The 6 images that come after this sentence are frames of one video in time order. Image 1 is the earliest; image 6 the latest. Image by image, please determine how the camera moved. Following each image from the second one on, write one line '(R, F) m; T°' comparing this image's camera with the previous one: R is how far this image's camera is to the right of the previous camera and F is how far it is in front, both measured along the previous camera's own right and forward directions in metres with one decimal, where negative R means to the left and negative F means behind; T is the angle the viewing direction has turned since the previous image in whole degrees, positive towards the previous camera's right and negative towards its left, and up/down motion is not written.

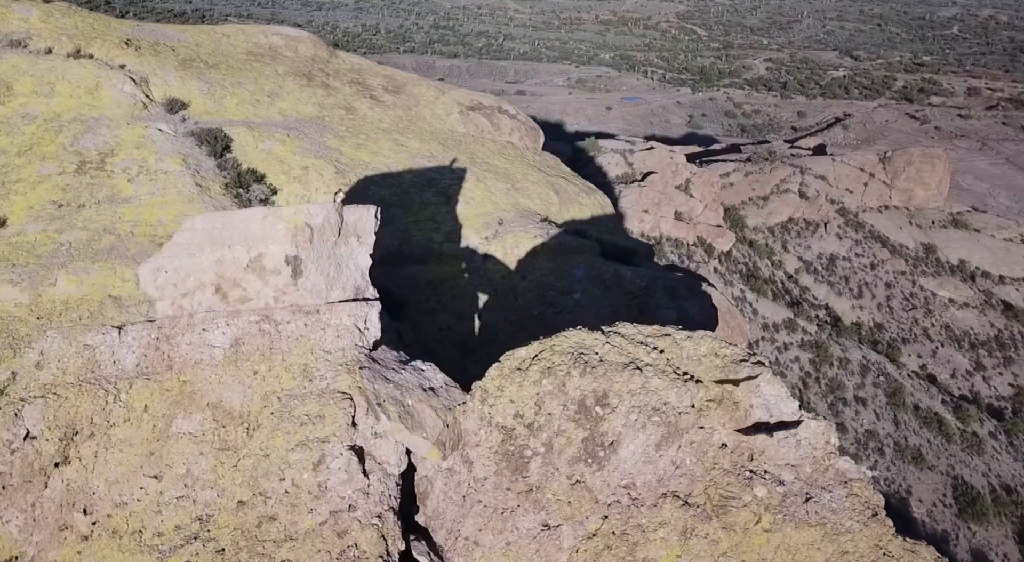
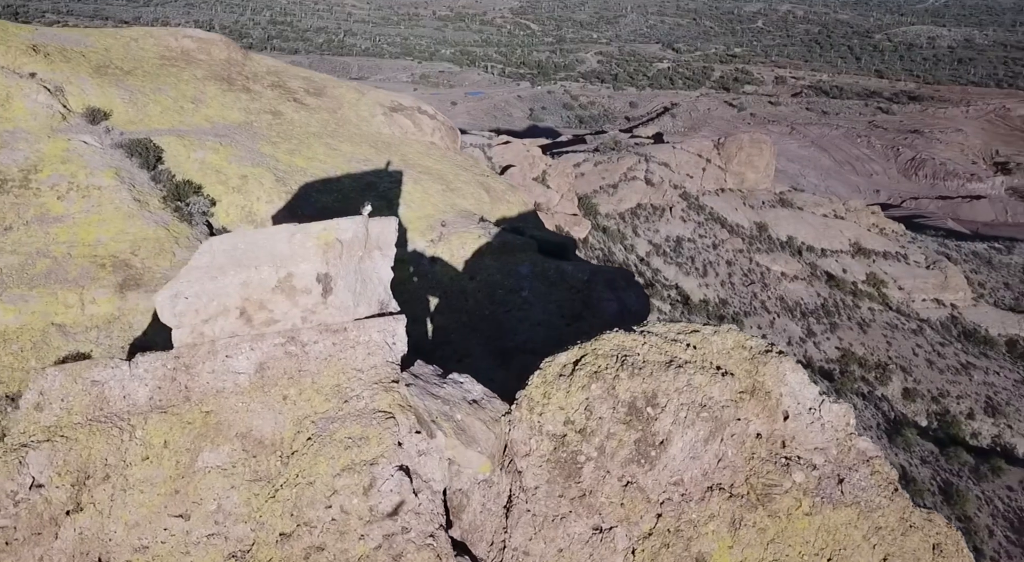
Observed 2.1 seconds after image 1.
(-1.2, +0.2) m; +6°
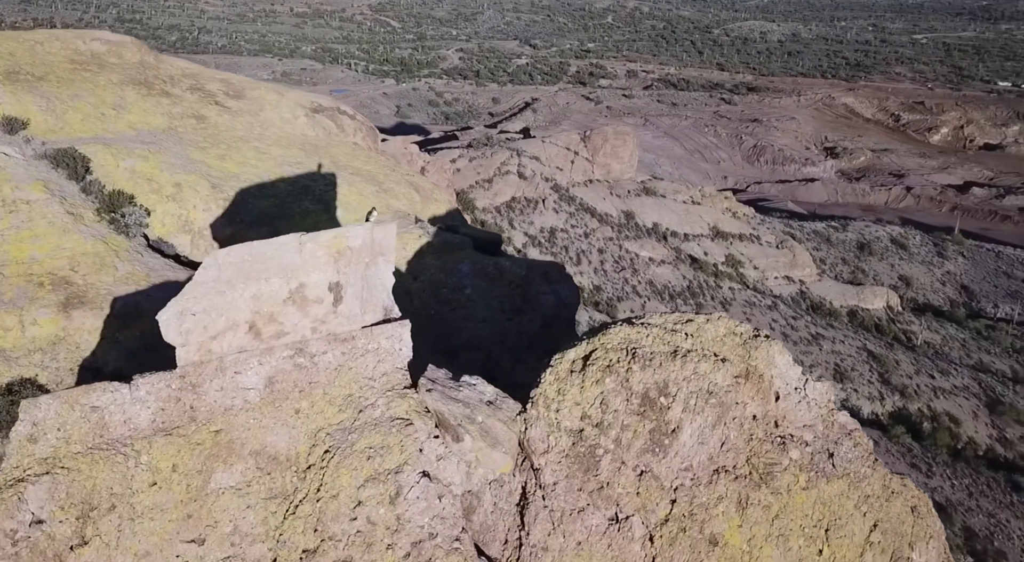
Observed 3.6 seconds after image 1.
(-0.9, 0.0) m; +6°
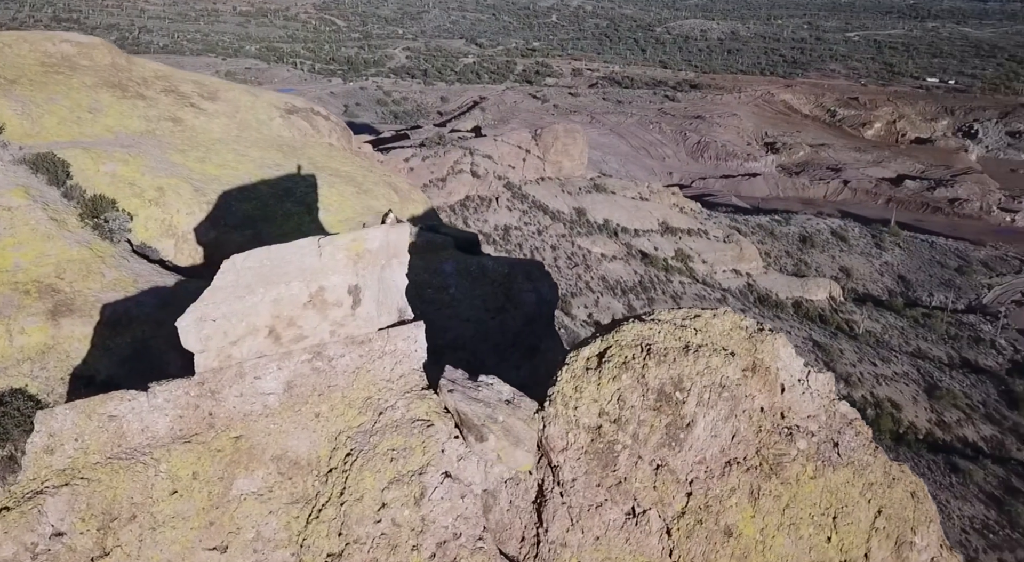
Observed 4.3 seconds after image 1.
(-0.4, 0.0) m; +2°
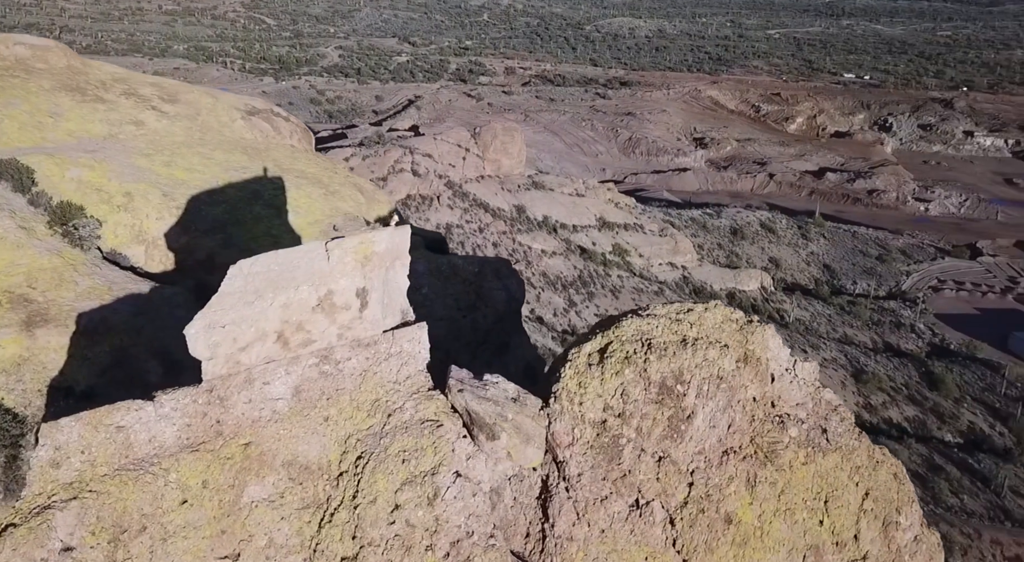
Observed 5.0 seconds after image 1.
(-0.4, -0.1) m; +3°
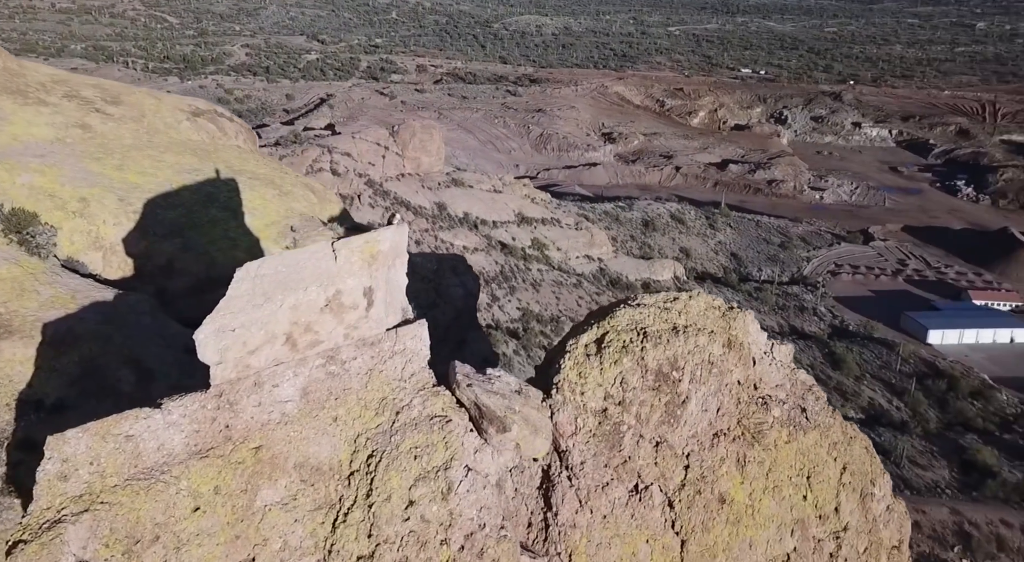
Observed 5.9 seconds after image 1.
(-0.5, -0.2) m; +4°
